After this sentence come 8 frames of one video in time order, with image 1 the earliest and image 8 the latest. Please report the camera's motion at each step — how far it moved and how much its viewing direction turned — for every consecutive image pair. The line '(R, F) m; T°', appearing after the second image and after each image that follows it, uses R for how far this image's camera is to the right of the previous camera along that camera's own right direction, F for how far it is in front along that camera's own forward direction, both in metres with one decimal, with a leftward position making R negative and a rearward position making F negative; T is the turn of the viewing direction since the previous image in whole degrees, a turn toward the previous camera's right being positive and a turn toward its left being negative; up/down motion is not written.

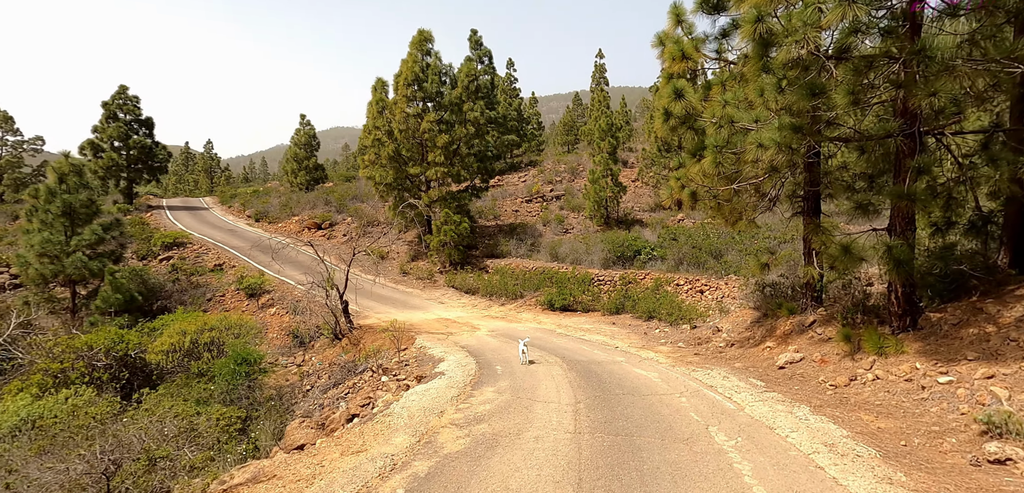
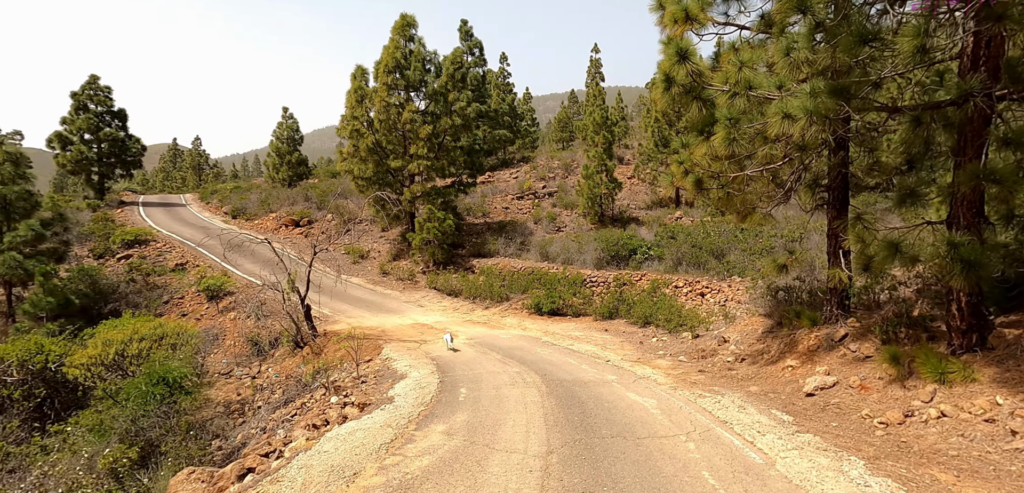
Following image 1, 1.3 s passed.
(+0.3, +1.4) m; 0°
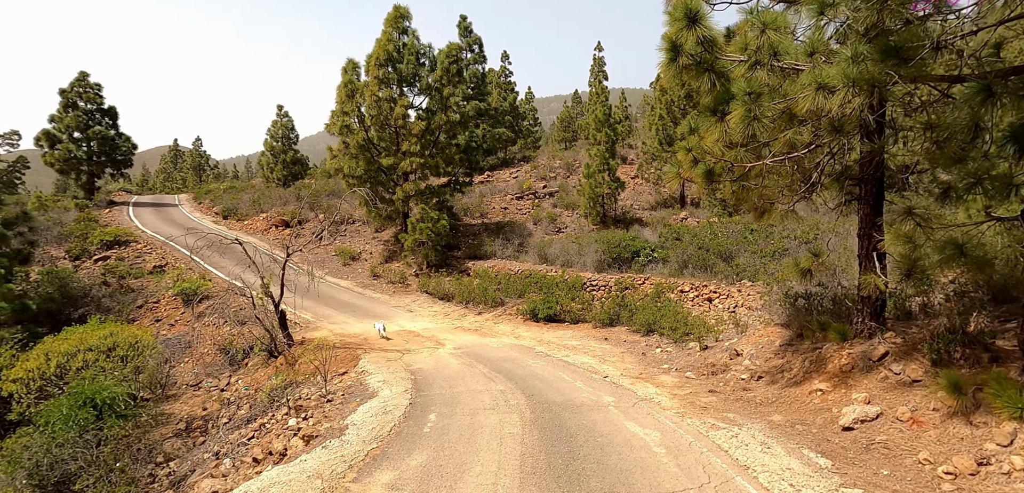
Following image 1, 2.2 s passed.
(+0.2, +1.0) m; 0°
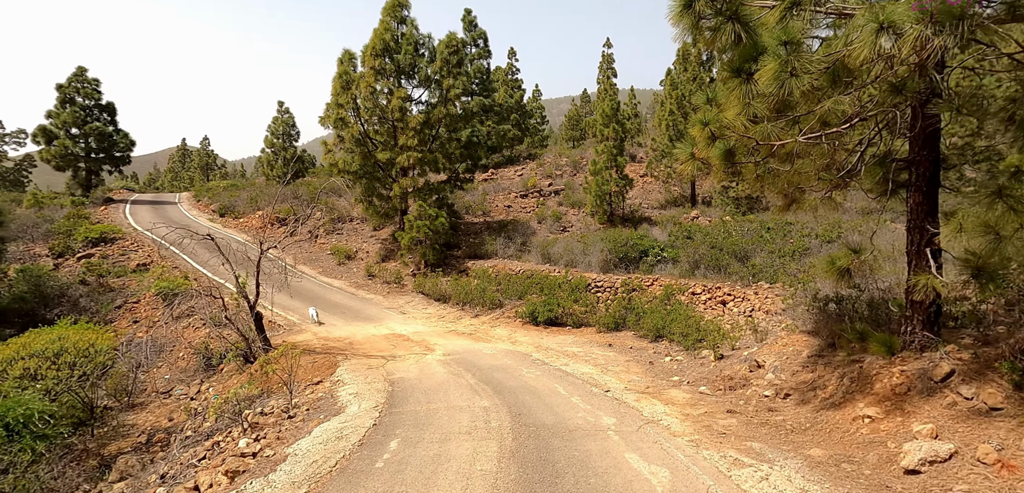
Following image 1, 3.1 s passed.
(+0.2, +1.0) m; -1°
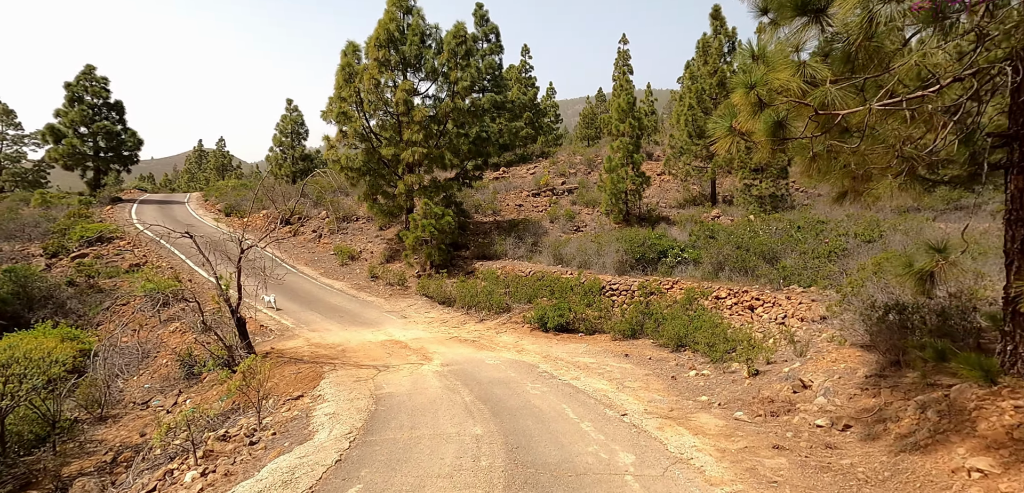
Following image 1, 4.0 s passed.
(+0.1, +1.0) m; -1°
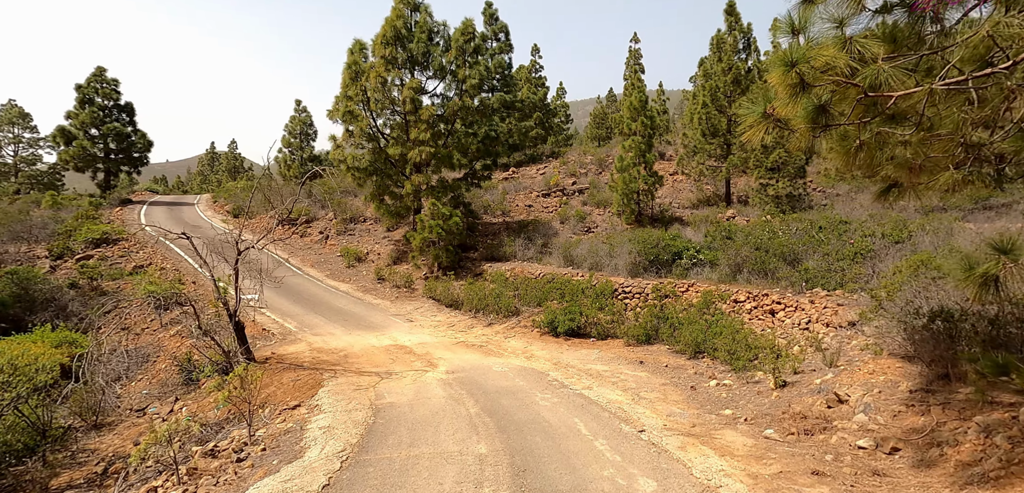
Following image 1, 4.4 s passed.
(0.0, +0.4) m; -1°
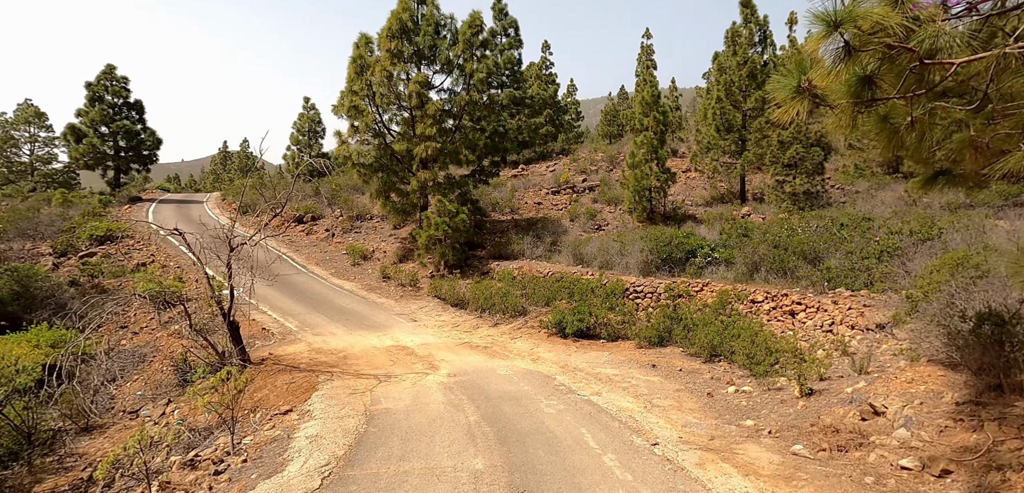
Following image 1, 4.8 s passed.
(+0.1, +0.5) m; -1°
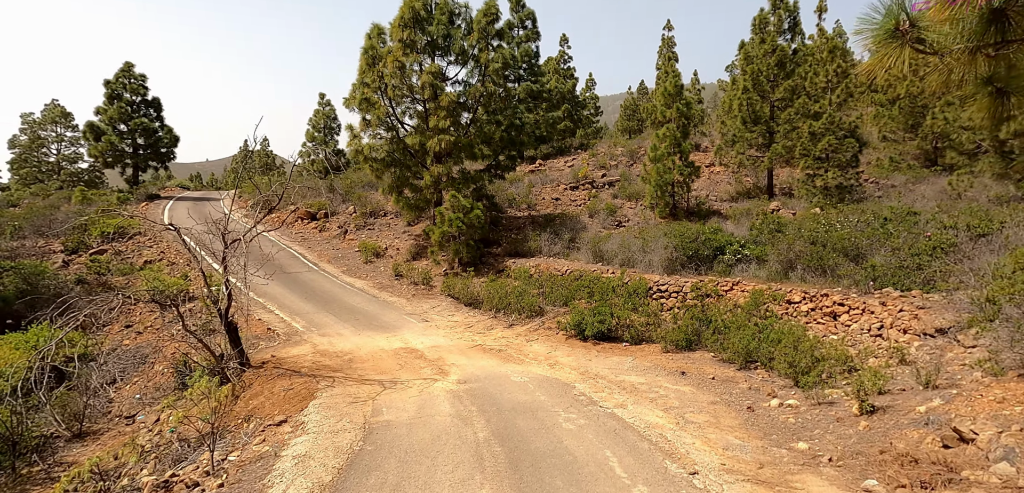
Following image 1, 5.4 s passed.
(0.0, +0.7) m; -2°
